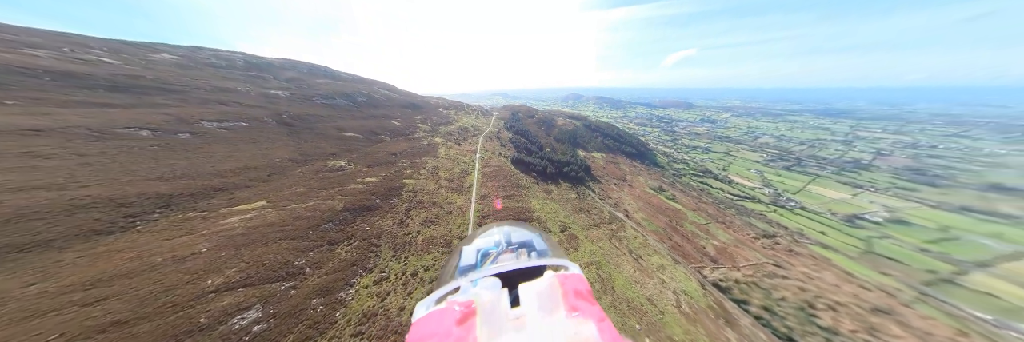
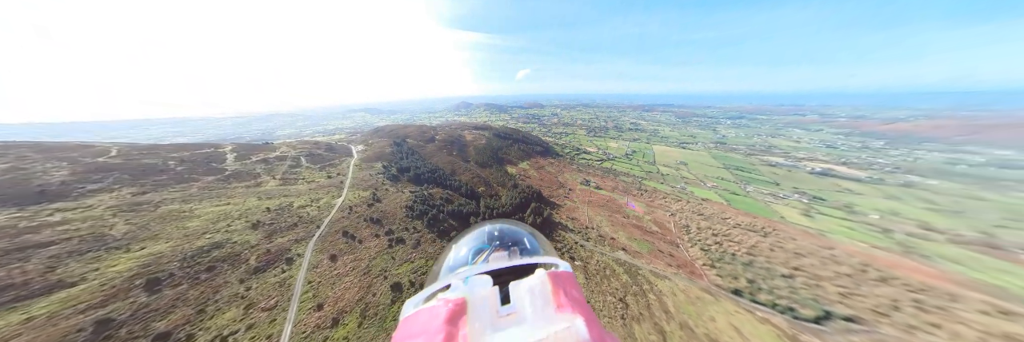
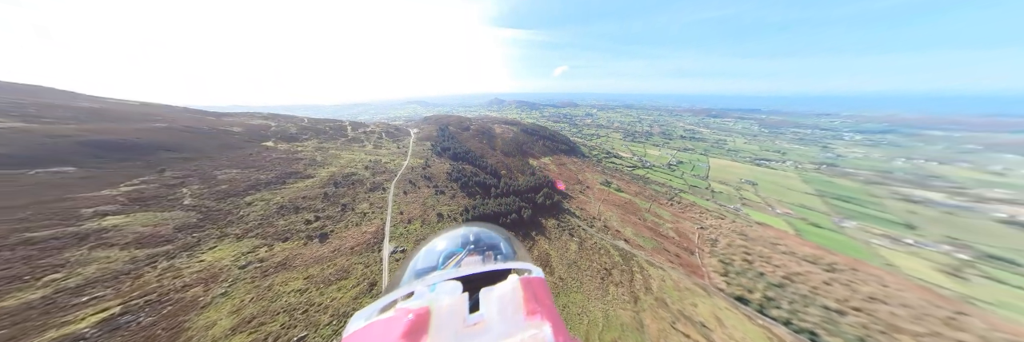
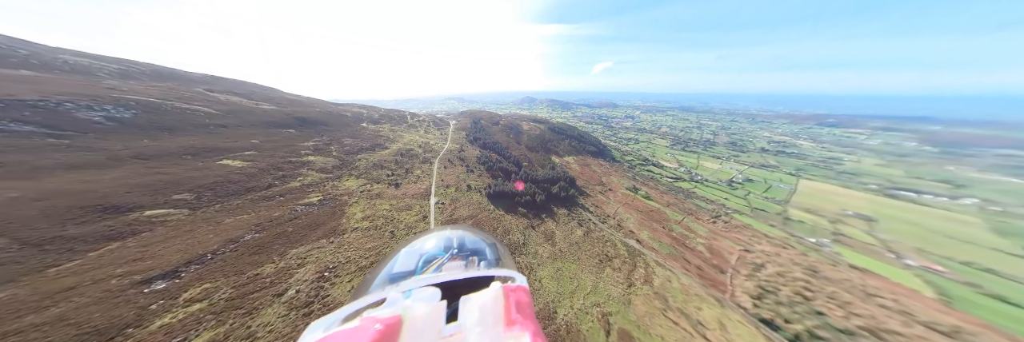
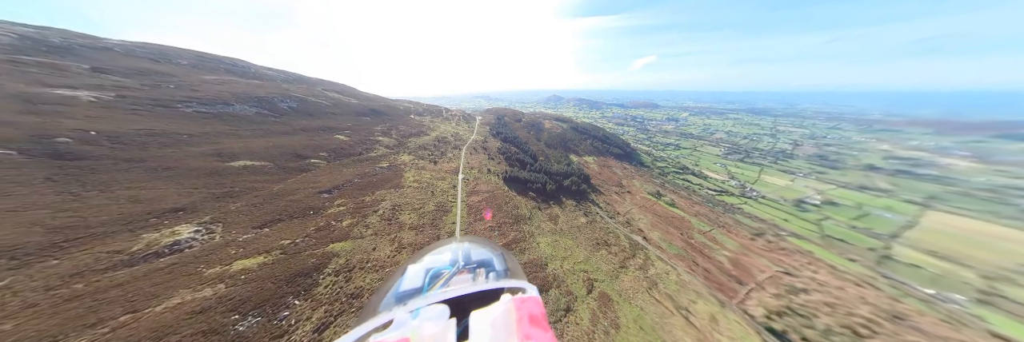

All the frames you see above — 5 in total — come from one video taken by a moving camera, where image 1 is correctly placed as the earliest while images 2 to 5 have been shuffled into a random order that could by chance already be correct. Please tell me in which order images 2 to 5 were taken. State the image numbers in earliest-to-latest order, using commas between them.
5, 4, 3, 2
